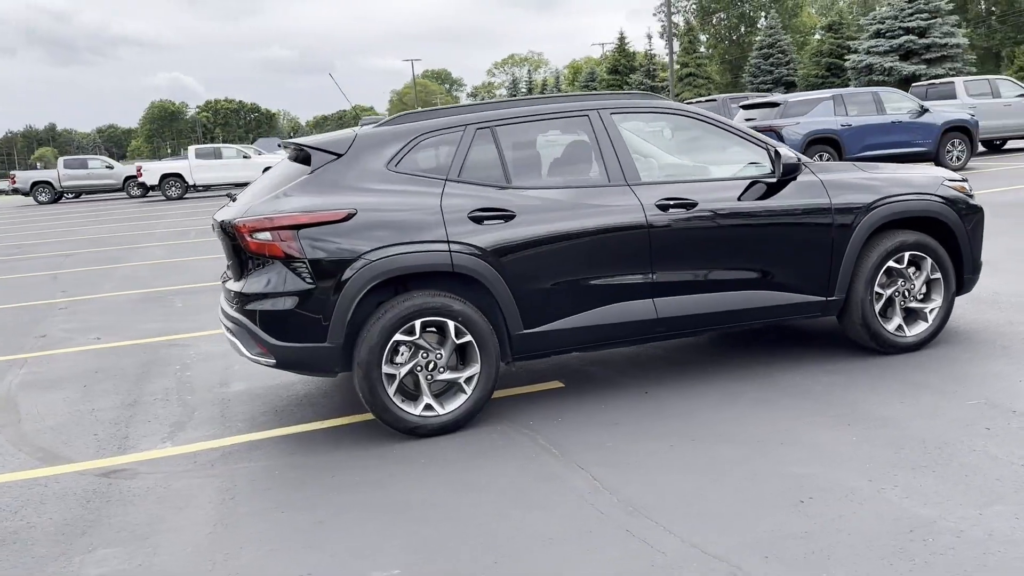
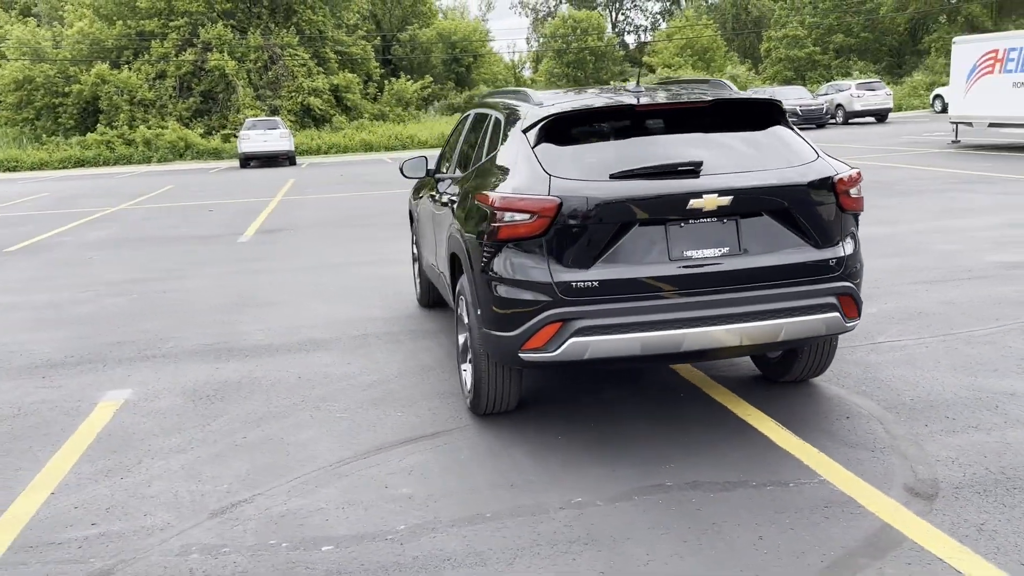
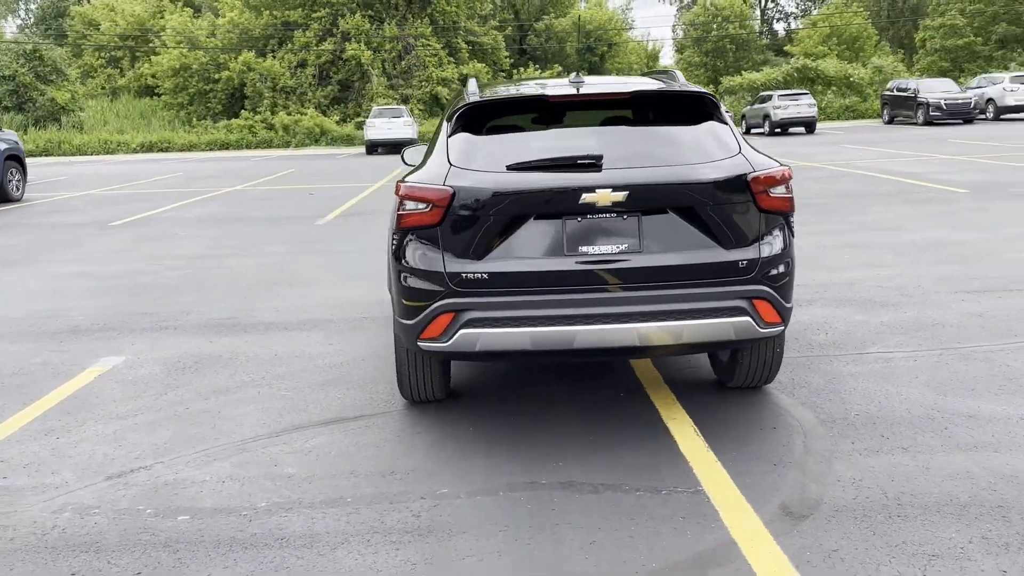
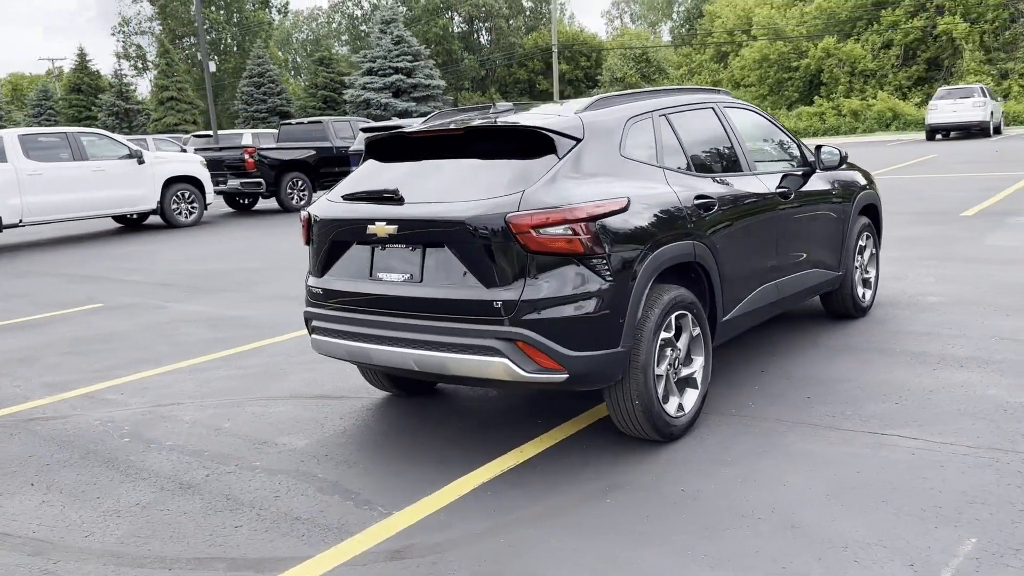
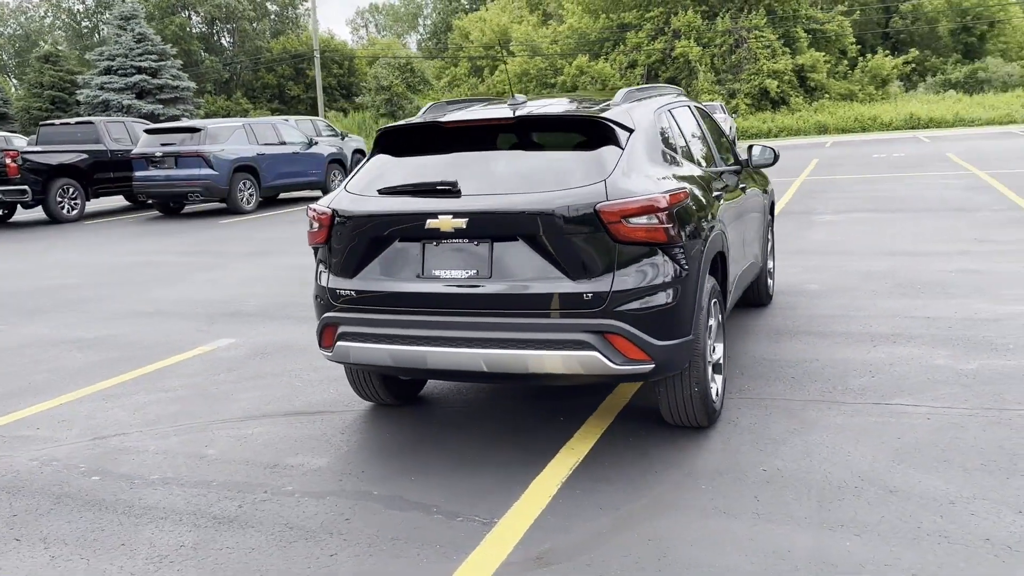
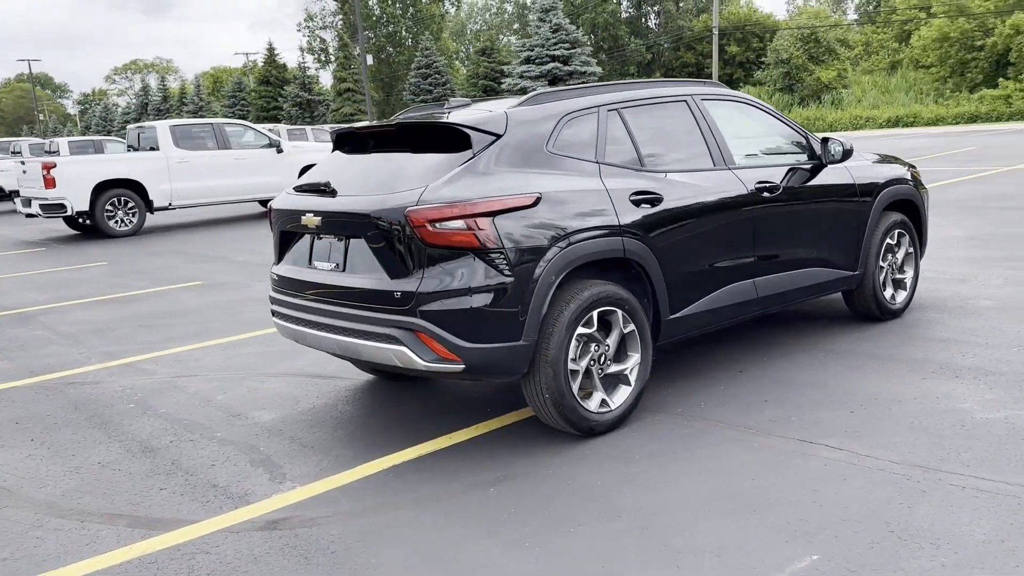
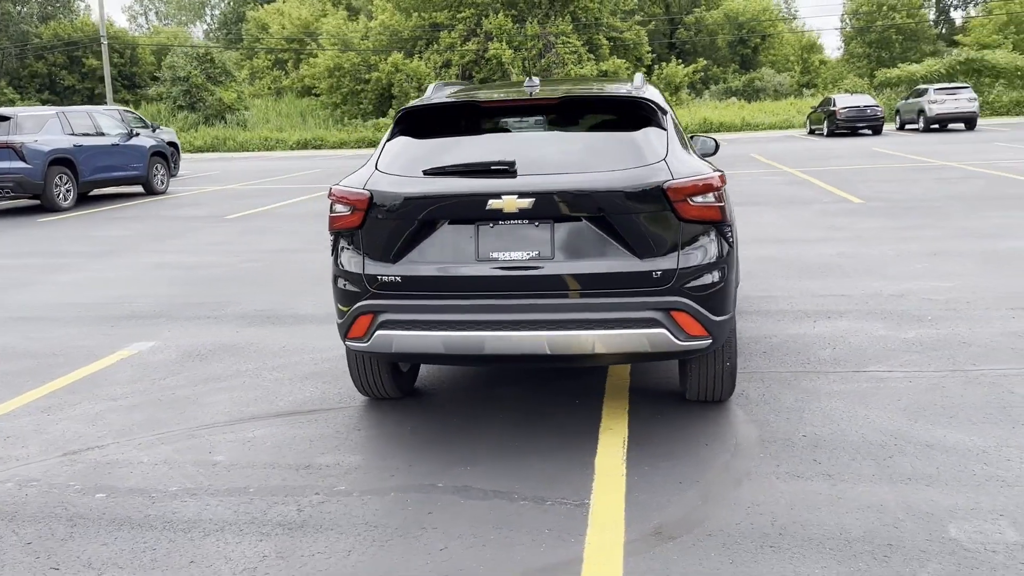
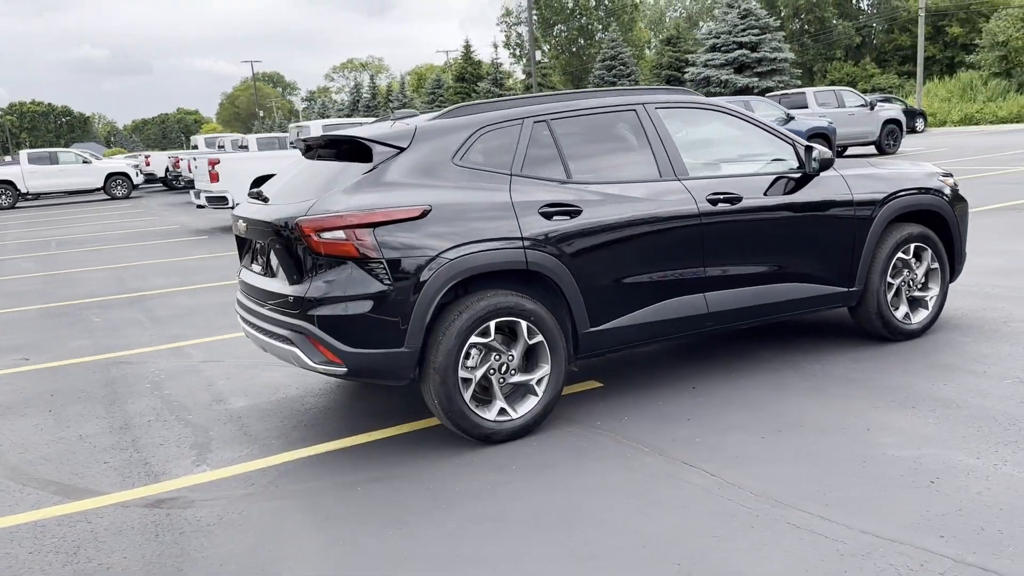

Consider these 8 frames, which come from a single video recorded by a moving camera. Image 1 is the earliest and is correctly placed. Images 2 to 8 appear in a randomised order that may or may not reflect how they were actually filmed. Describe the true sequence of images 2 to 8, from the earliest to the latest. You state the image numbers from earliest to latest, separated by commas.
8, 6, 4, 5, 7, 3, 2
